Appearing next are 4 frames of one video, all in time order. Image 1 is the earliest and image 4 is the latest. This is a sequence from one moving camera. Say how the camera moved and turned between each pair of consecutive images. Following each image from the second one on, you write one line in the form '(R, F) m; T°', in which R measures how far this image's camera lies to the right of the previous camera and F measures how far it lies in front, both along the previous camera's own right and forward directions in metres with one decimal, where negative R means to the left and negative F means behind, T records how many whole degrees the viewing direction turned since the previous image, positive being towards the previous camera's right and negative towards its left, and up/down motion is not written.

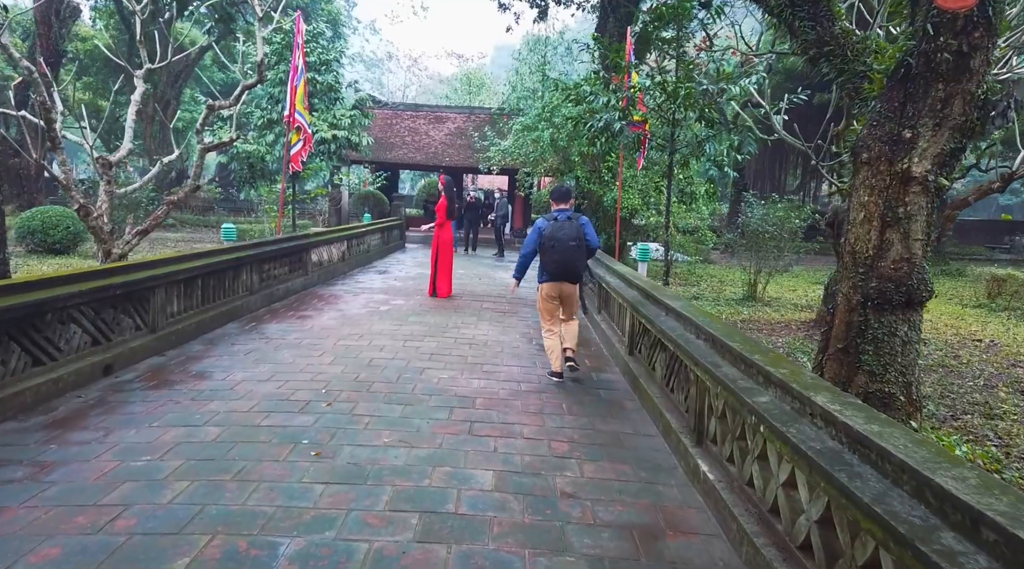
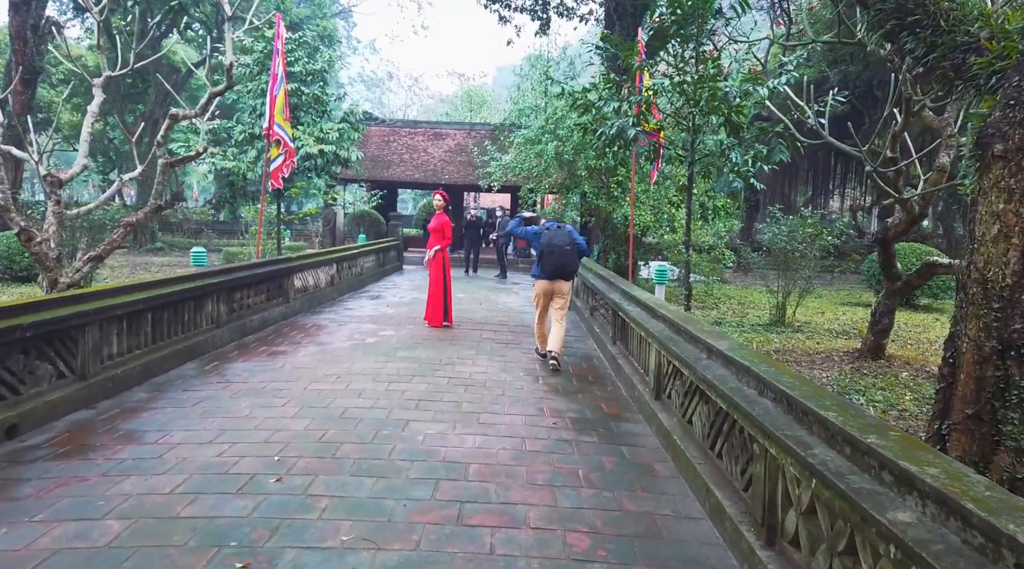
(0.0, +0.9) m; 0°
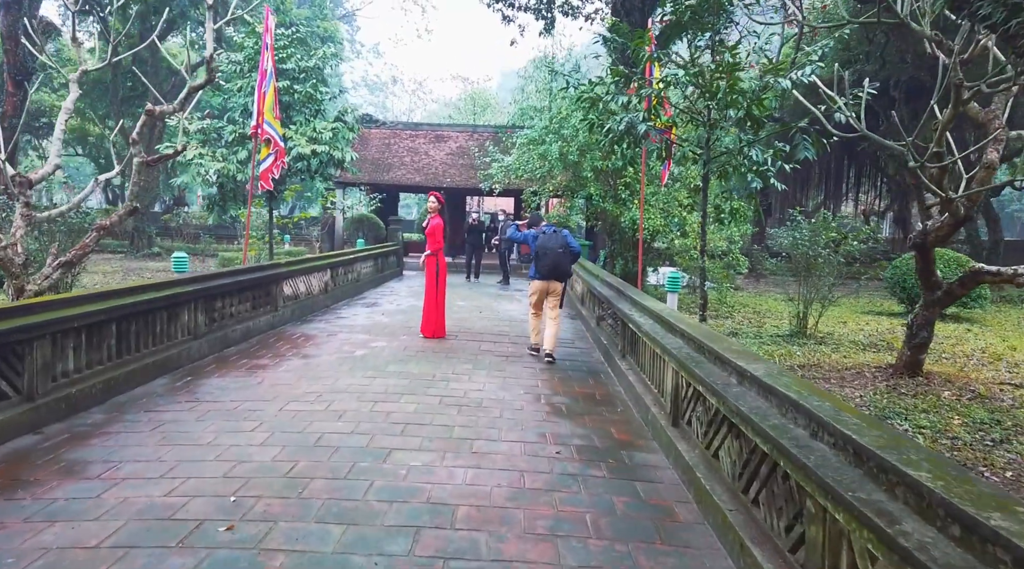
(0.0, +0.5) m; 0°
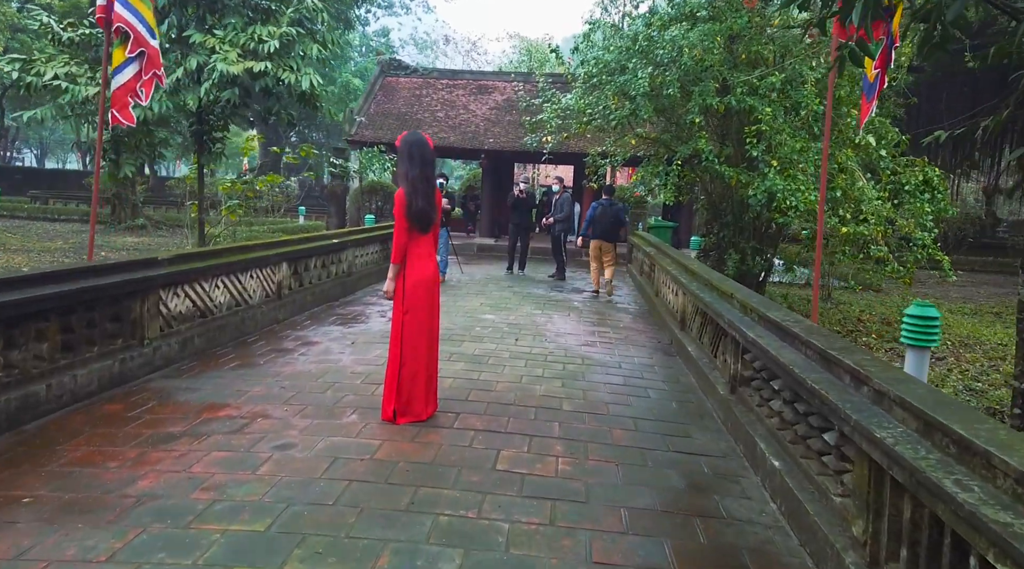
(0.0, +3.9) m; -5°
